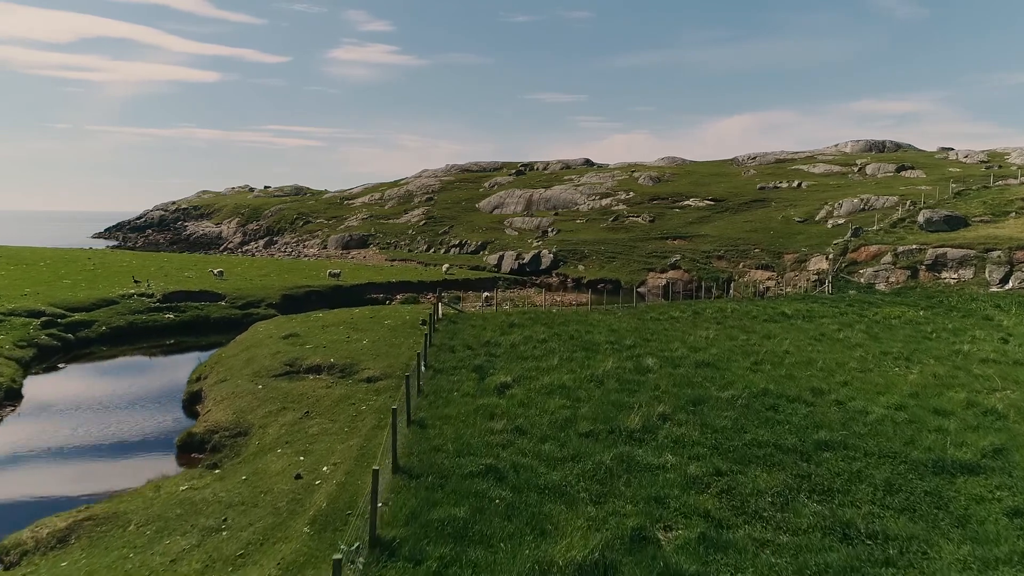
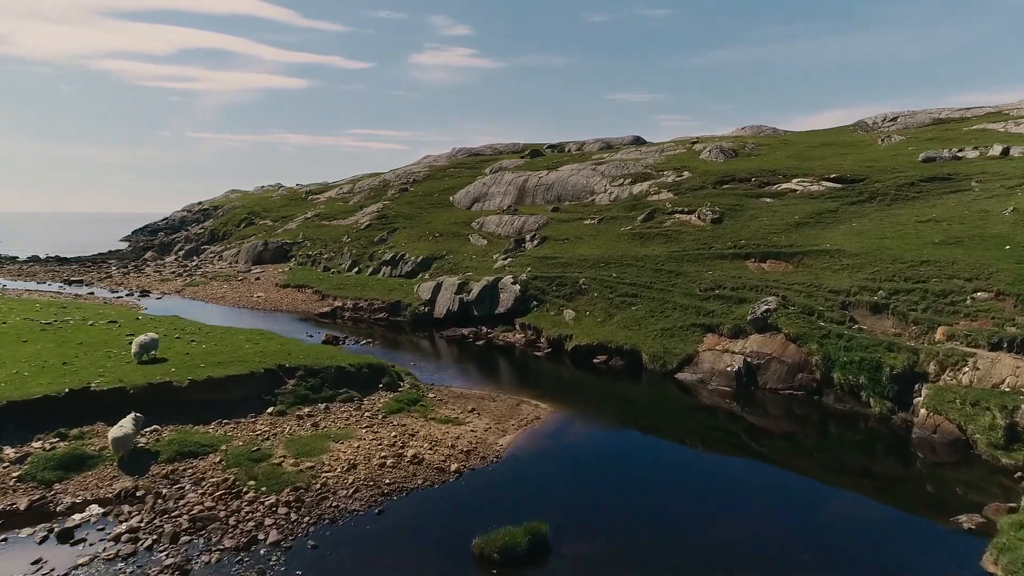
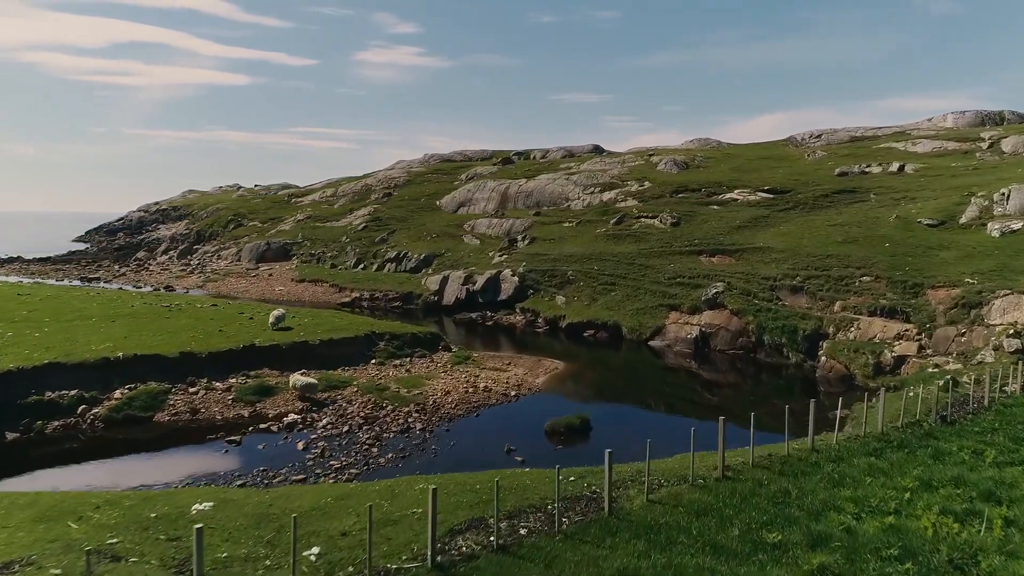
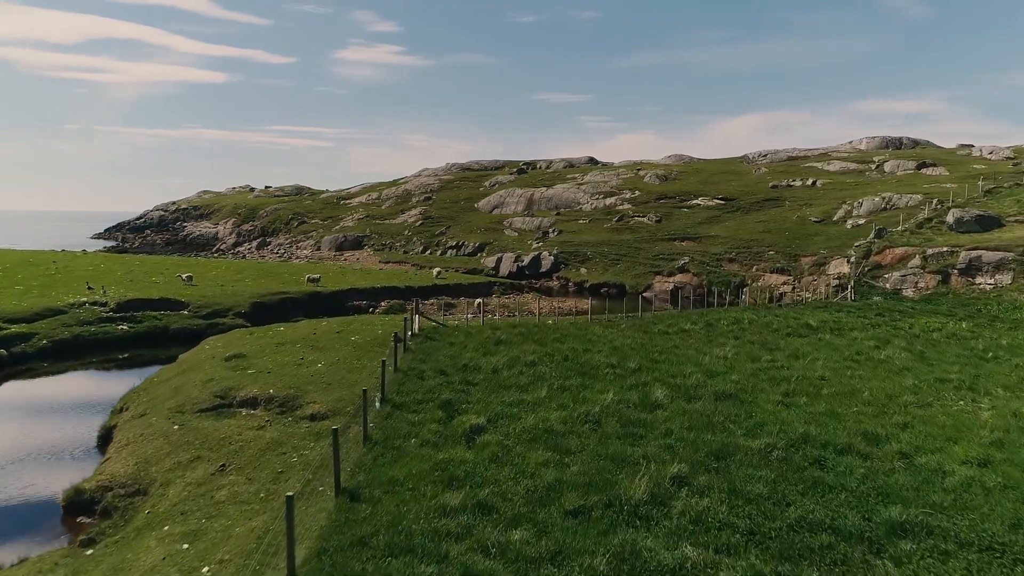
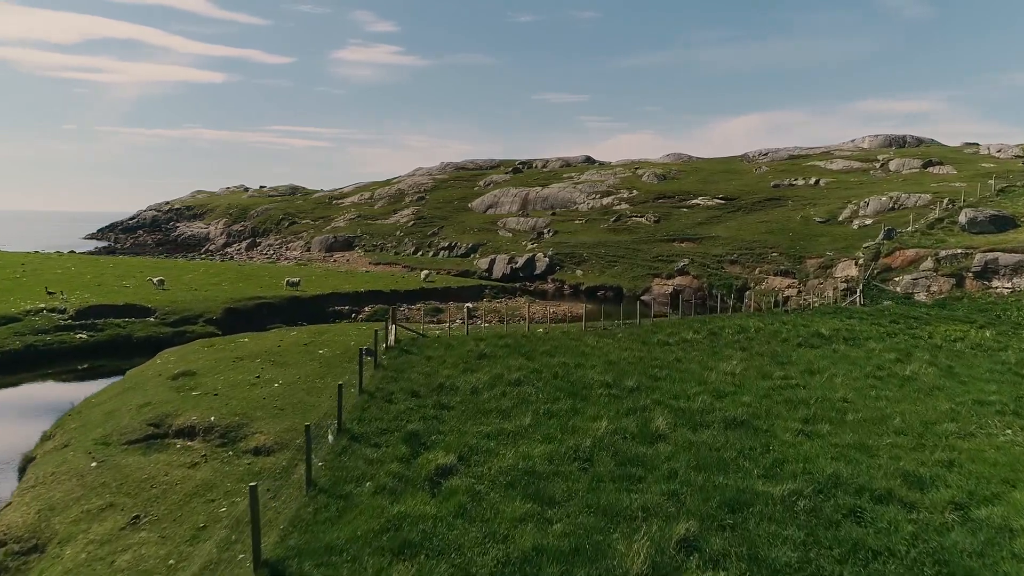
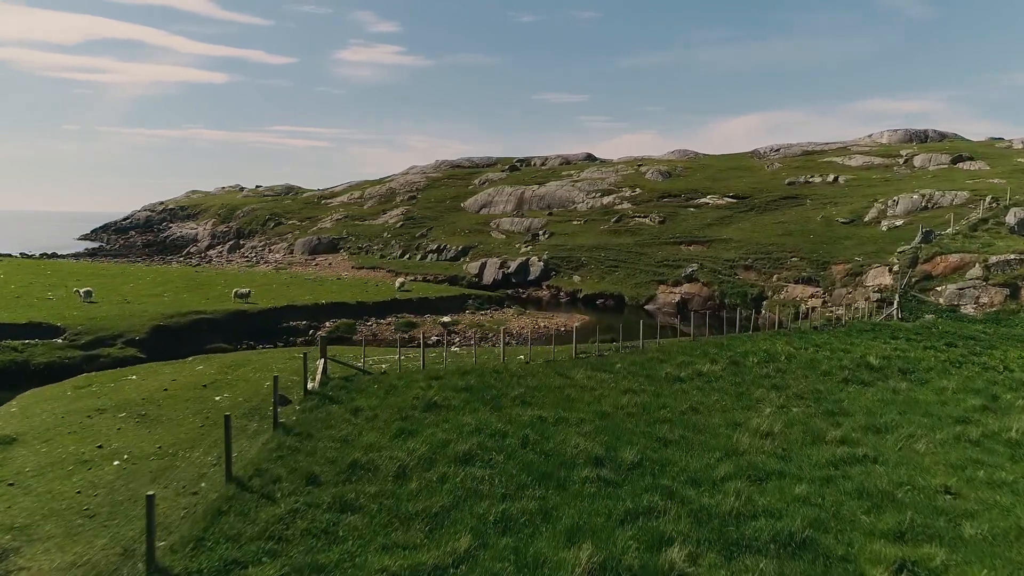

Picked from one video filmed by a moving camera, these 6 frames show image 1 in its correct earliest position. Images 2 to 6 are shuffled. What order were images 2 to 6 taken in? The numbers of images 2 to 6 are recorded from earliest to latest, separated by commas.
4, 5, 6, 3, 2
